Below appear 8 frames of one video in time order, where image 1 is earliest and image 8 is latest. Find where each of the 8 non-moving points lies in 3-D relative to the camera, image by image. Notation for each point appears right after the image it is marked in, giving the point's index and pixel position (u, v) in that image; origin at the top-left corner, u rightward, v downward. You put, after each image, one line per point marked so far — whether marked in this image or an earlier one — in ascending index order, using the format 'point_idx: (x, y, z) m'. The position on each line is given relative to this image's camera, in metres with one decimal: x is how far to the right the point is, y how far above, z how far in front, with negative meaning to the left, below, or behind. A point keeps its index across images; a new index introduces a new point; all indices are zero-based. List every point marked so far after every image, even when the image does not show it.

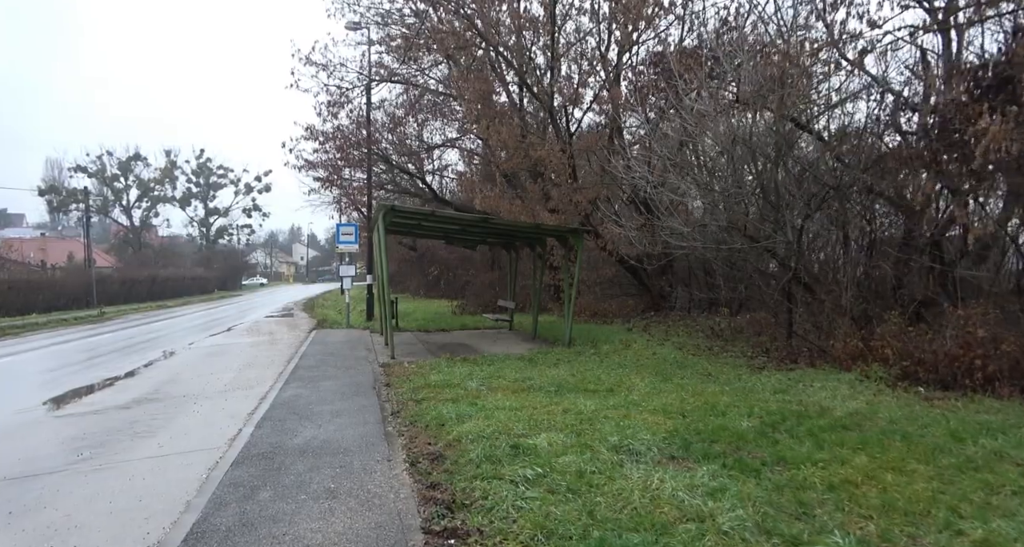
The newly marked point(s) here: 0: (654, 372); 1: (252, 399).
0: (+2.0, -1.4, +7.5) m
1: (-3.5, -1.7, +7.1) m
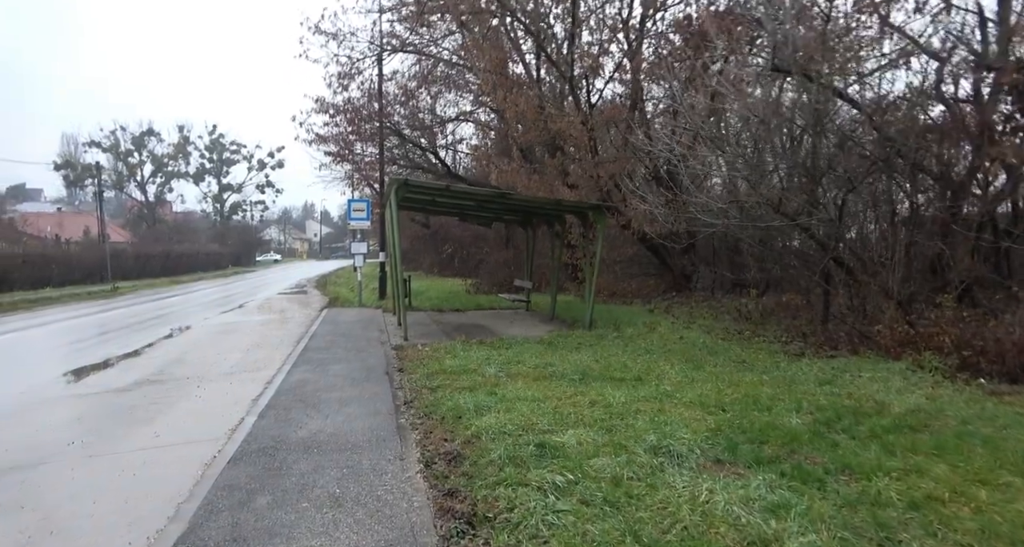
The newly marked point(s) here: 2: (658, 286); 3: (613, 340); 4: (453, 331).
0: (+2.3, -1.1, +7.0) m
1: (-3.3, -1.4, +6.7) m
2: (+4.4, -0.4, +15.8) m
3: (+1.6, -1.1, +8.4) m
4: (-1.2, -1.2, +10.8) m
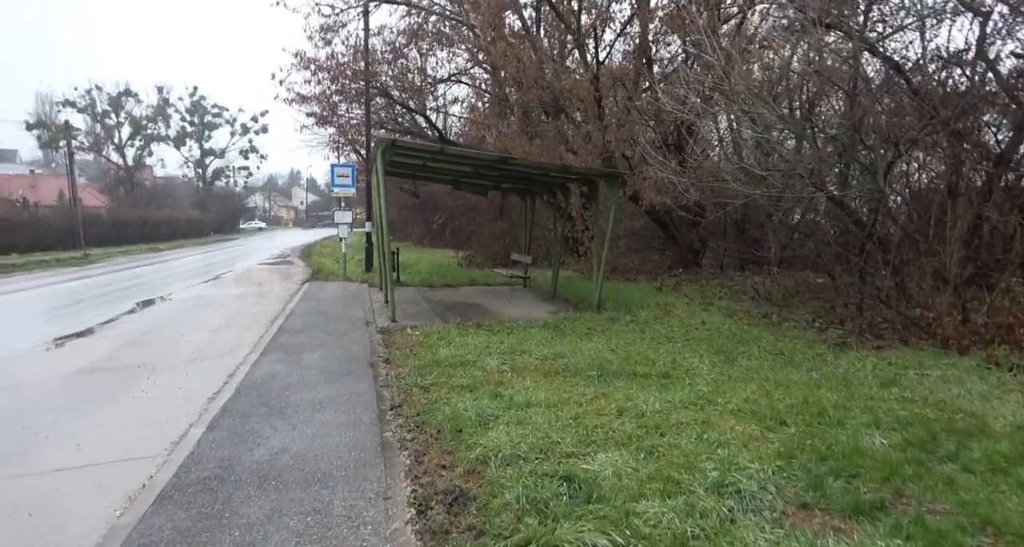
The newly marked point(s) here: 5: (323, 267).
0: (+2.4, -0.9, +6.1) m
1: (-3.2, -1.1, +5.8) m
2: (+4.3, +0.3, +14.9) m
3: (+1.6, -0.7, +7.5) m
4: (-1.2, -0.7, +9.9) m
5: (-7.2, +0.2, +19.9) m
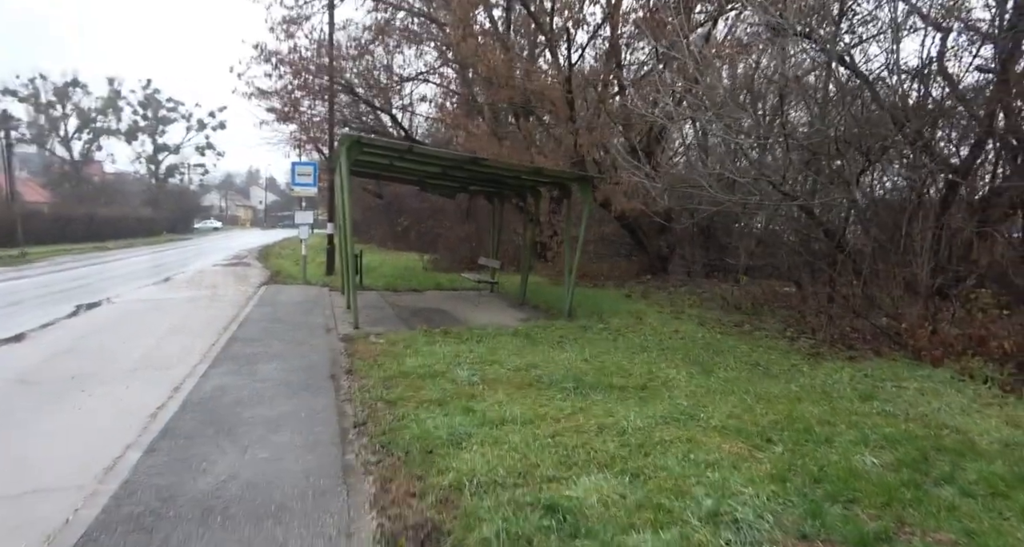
0: (+2.0, -1.0, +6.0) m
1: (-3.5, -1.2, +5.2) m
2: (+3.4, +0.1, +14.8) m
3: (+1.2, -0.8, +7.3) m
4: (-1.8, -0.8, +9.5) m
5: (-8.4, +0.1, +19.1) m
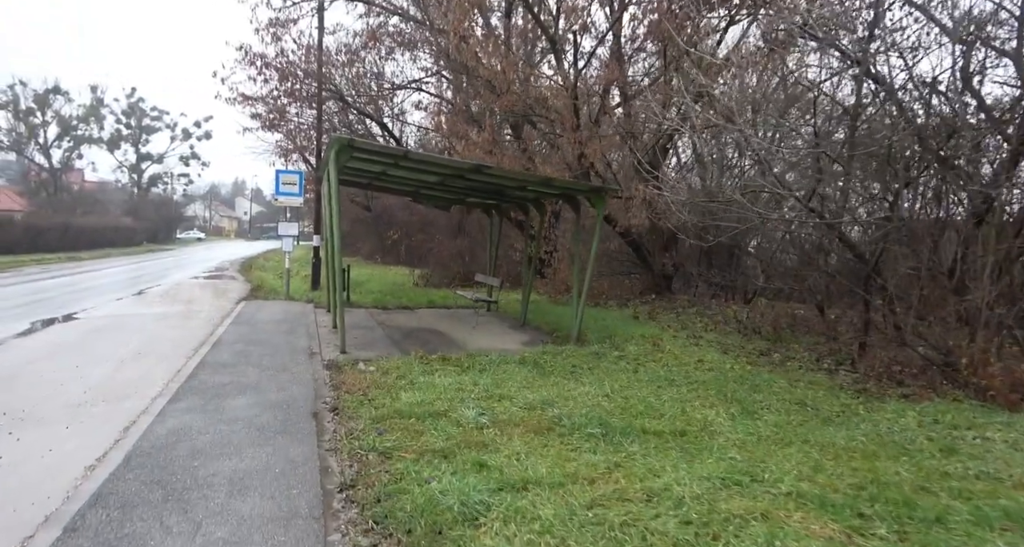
0: (+2.1, -1.2, +5.2) m
1: (-3.4, -1.3, +4.4) m
2: (+3.3, -0.4, +14.2) m
3: (+1.3, -1.1, +6.6) m
4: (-1.8, -1.1, +8.7) m
5: (-8.6, -0.3, +18.1) m
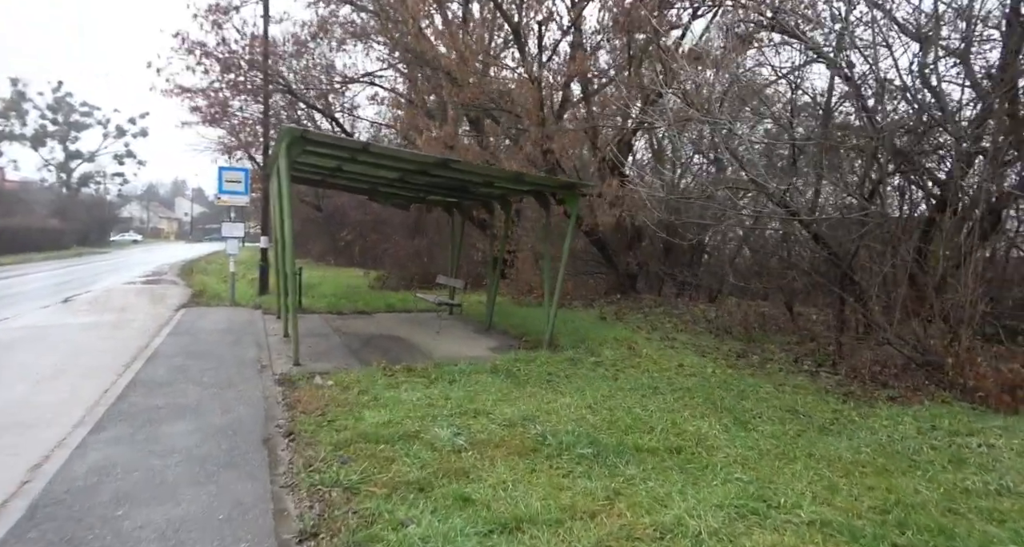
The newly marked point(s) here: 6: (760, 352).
0: (+1.9, -1.2, +5.0) m
1: (-3.5, -1.4, +3.6) m
2: (+2.3, -0.4, +13.9) m
3: (+1.0, -1.1, +6.2) m
4: (-2.3, -1.1, +8.1) m
5: (-9.8, -0.5, +16.9) m
6: (+3.4, -1.1, +7.3) m
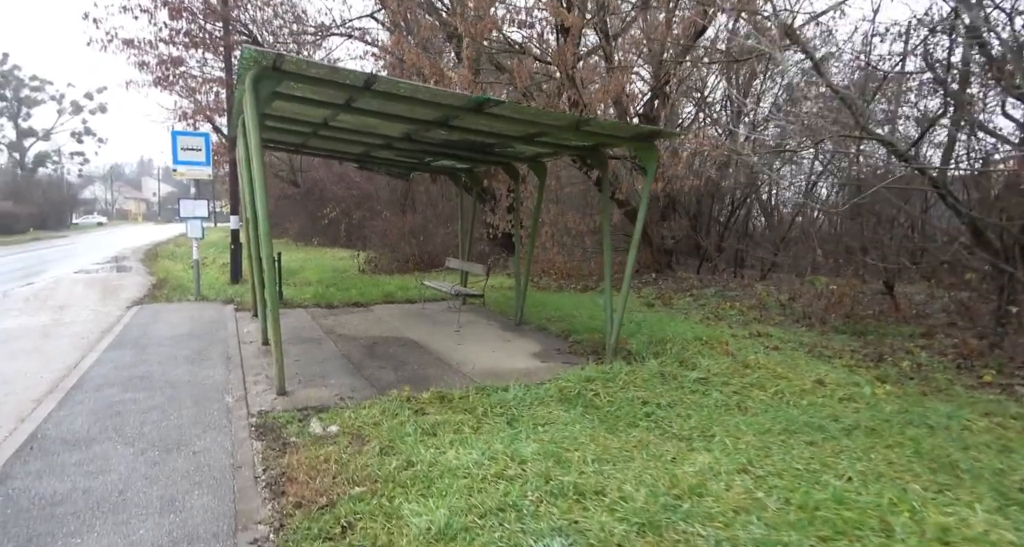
0: (+2.6, -1.2, +3.2) m
1: (-2.7, -1.5, +1.7) m
2: (+2.7, +0.2, +12.1) m
3: (+1.6, -1.0, +4.4) m
4: (-1.7, -1.0, +6.1) m
5: (-9.6, -0.1, +14.7) m
6: (+4.0, -0.8, +5.6) m
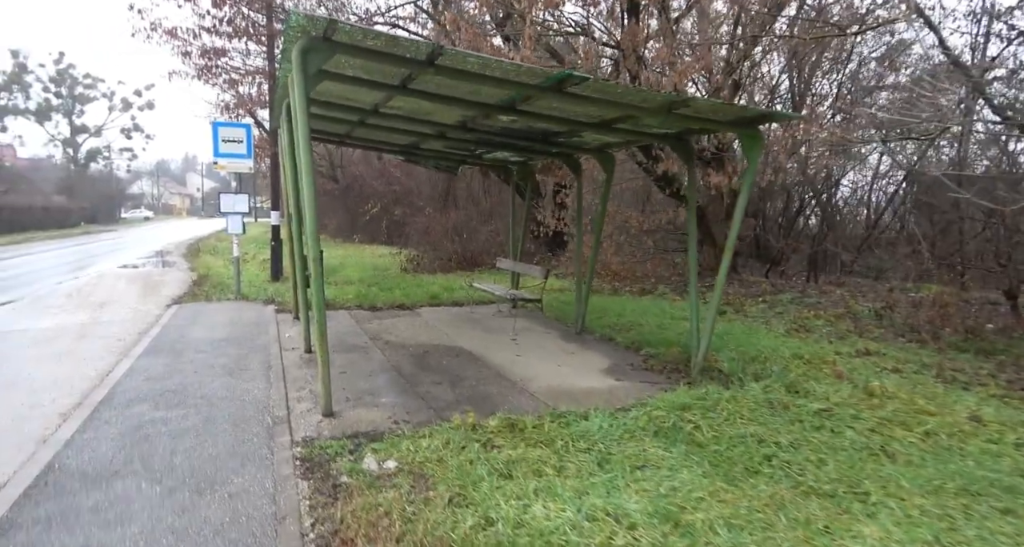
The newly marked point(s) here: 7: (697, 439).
0: (+3.2, -1.3, +2.3) m
1: (-2.3, -1.6, +1.1) m
2: (+3.7, +0.2, +11.2) m
3: (+2.2, -1.1, +3.6) m
4: (-0.9, -1.0, +5.5) m
5: (-8.3, 0.0, +14.5) m
6: (+4.7, -0.9, +4.6) m
7: (+1.3, -1.1, +3.7) m
